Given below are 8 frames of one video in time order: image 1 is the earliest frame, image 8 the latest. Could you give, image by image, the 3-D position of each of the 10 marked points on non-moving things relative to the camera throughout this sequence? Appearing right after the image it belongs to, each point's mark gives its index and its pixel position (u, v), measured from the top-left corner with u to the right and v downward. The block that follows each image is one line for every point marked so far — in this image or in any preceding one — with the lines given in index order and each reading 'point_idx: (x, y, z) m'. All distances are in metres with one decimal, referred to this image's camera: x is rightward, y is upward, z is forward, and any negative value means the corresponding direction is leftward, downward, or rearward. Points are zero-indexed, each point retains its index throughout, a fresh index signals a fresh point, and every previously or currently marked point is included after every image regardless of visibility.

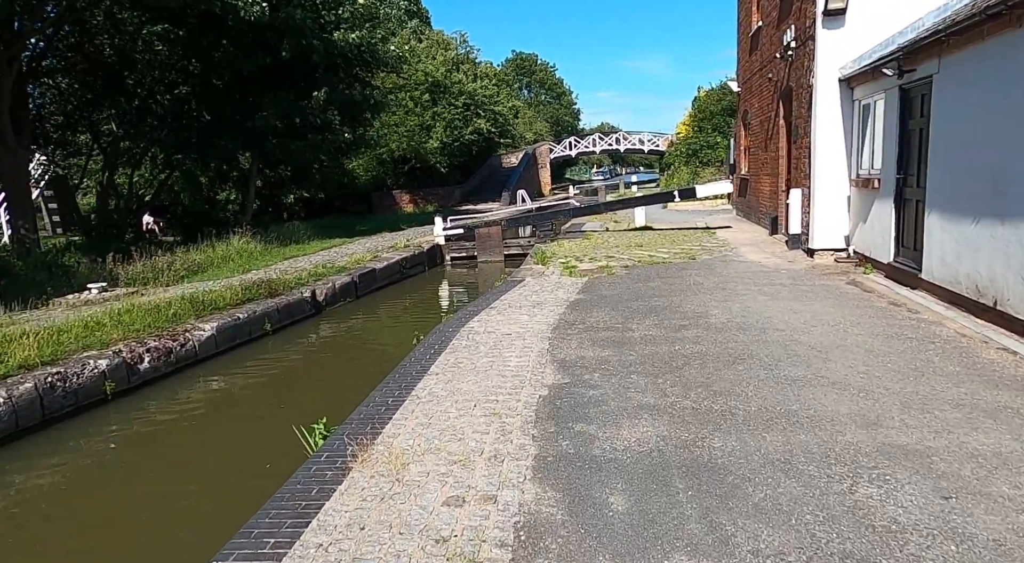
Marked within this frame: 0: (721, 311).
0: (+2.2, -0.3, +7.3) m
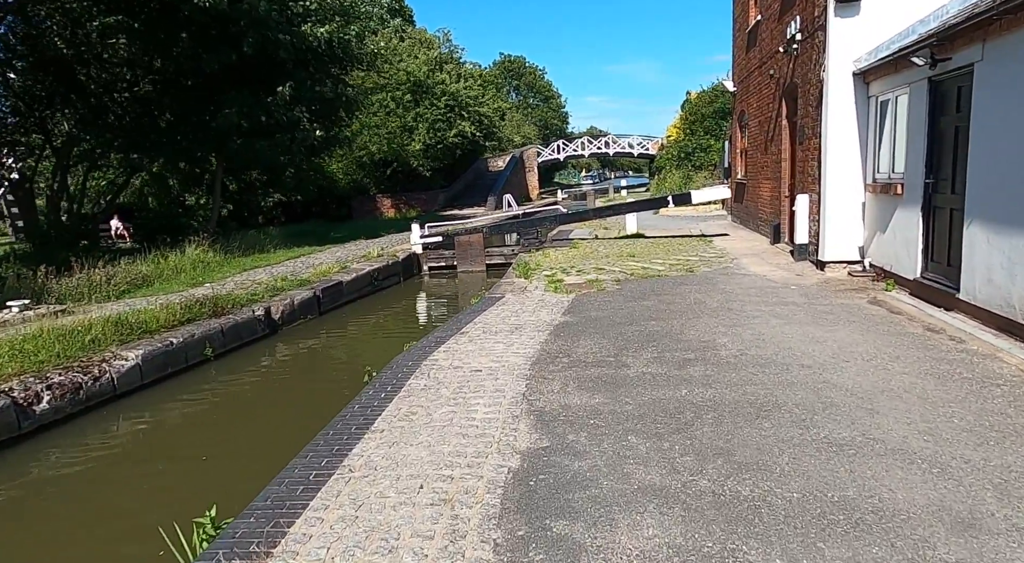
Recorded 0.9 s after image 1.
0: (+1.9, -0.5, +6.1) m
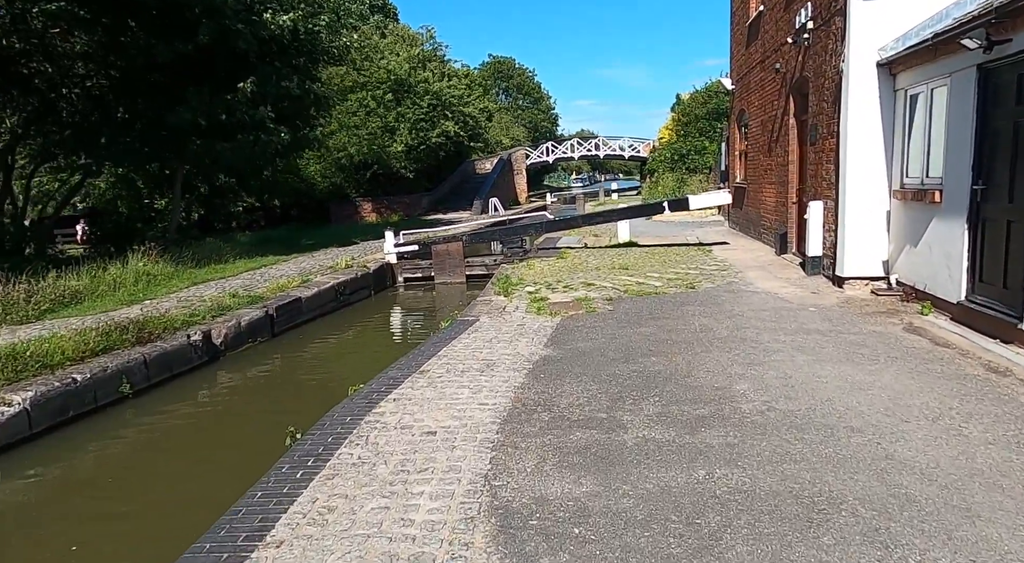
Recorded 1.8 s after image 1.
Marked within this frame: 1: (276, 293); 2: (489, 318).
0: (+1.7, -0.8, +4.9) m
1: (-3.7, -0.2, +10.8) m
2: (-0.3, -0.4, +8.2) m
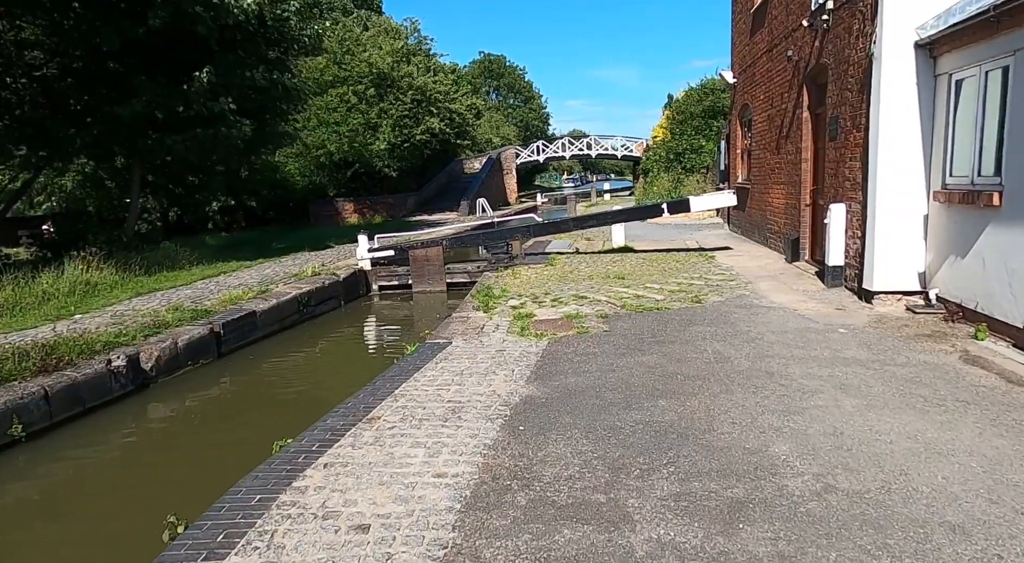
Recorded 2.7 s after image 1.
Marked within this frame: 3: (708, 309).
0: (+1.5, -0.9, +3.7) m
1: (-3.9, -0.3, +9.5) m
2: (-0.5, -0.6, +7.0) m
3: (+2.3, -0.3, +8.0) m
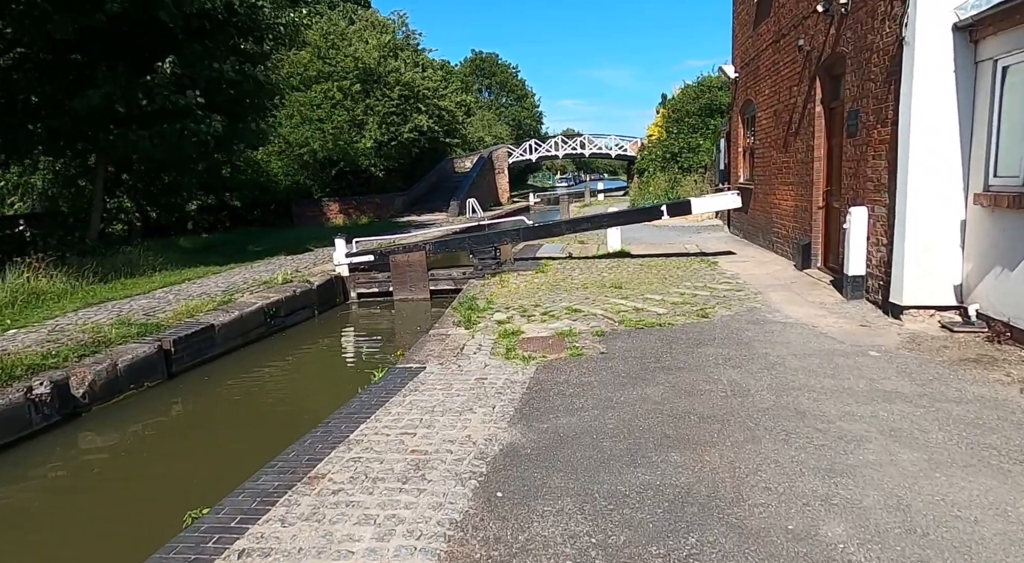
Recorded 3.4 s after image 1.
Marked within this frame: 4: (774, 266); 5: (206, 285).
0: (+1.4, -1.1, +2.8) m
1: (-4.1, -0.5, +8.6) m
2: (-0.6, -0.7, +6.1) m
3: (+2.1, -0.5, +7.2) m
4: (+4.1, +0.2, +10.8) m
5: (-4.9, -0.1, +11.0) m
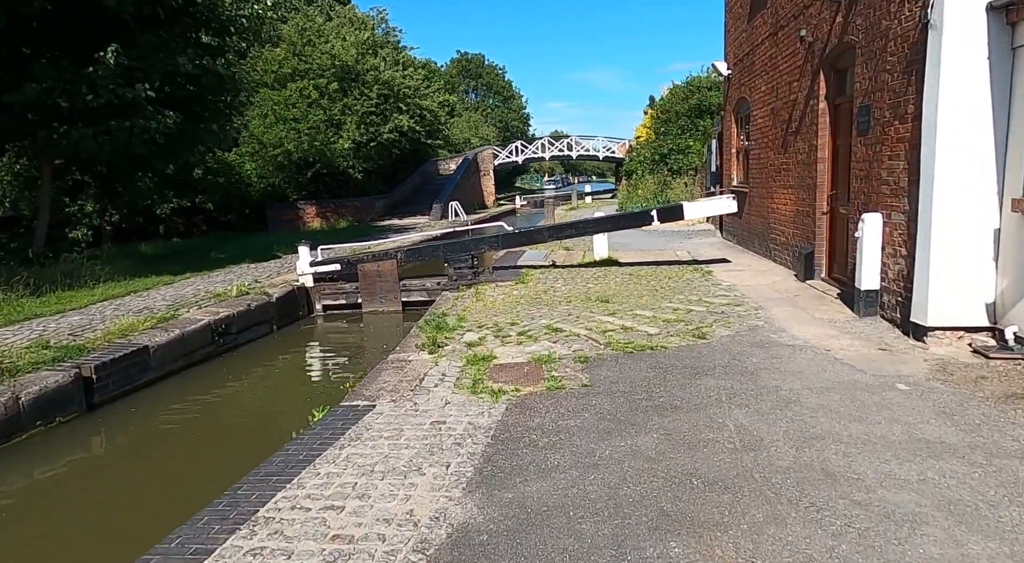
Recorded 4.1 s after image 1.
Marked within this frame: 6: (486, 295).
0: (+1.2, -1.2, +1.9) m
1: (-4.4, -0.7, +7.6) m
2: (-0.9, -0.9, +5.1) m
3: (+1.9, -0.6, +6.3) m
4: (+3.8, +0.1, +10.0) m
5: (-5.2, -0.2, +10.0) m
6: (-0.4, -0.2, +9.6) m
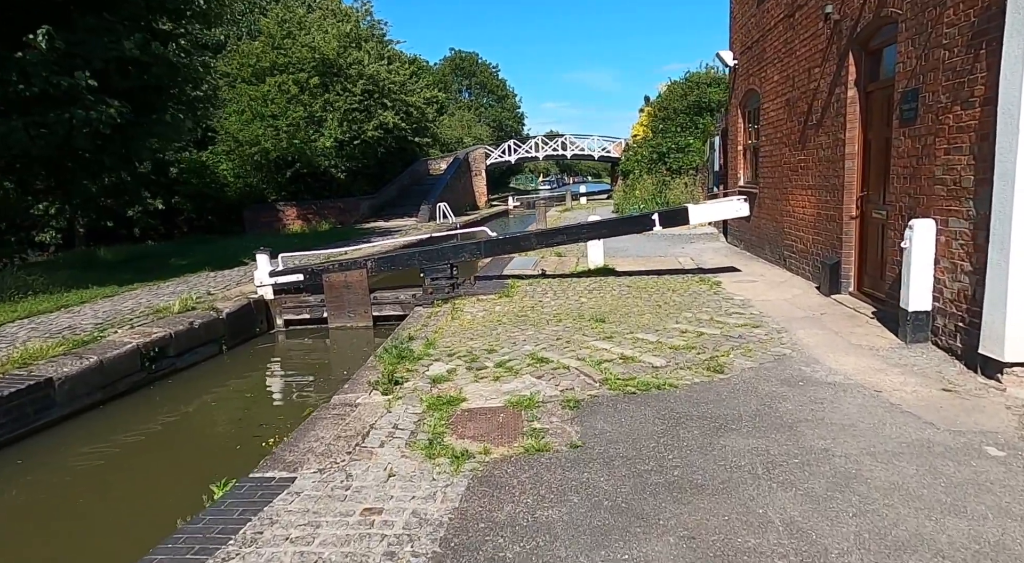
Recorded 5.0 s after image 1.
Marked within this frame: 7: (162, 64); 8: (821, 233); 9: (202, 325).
0: (+1.0, -1.4, +0.7) m
1: (-4.6, -0.8, +6.3) m
2: (-1.1, -1.1, +3.9) m
3: (+1.7, -0.8, +5.0) m
4: (+3.6, -0.1, +8.7) m
5: (-5.4, -0.4, +8.7) m
6: (-0.6, -0.3, +8.3) m
7: (-6.0, +3.8, +12.0) m
8: (+3.9, +0.6, +8.7) m
9: (-3.9, -0.5, +8.6) m
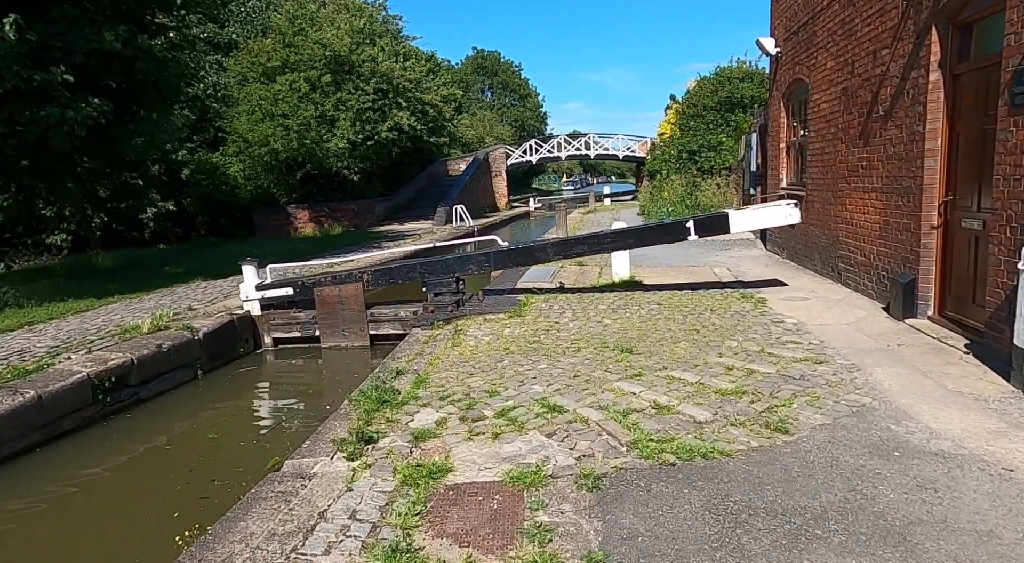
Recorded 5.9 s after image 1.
0: (+0.9, -1.6, -0.5) m
1: (-4.5, -1.0, +5.3) m
2: (-1.1, -1.3, +2.7) m
3: (+1.7, -1.0, +3.8) m
4: (+3.7, -0.3, +7.4) m
5: (-5.3, -0.6, +7.7) m
6: (-0.5, -0.5, +7.1) m
7: (-5.7, +3.6, +11.0) m
8: (+4.0, +0.4, +7.4) m
9: (-3.8, -0.7, +7.6) m
